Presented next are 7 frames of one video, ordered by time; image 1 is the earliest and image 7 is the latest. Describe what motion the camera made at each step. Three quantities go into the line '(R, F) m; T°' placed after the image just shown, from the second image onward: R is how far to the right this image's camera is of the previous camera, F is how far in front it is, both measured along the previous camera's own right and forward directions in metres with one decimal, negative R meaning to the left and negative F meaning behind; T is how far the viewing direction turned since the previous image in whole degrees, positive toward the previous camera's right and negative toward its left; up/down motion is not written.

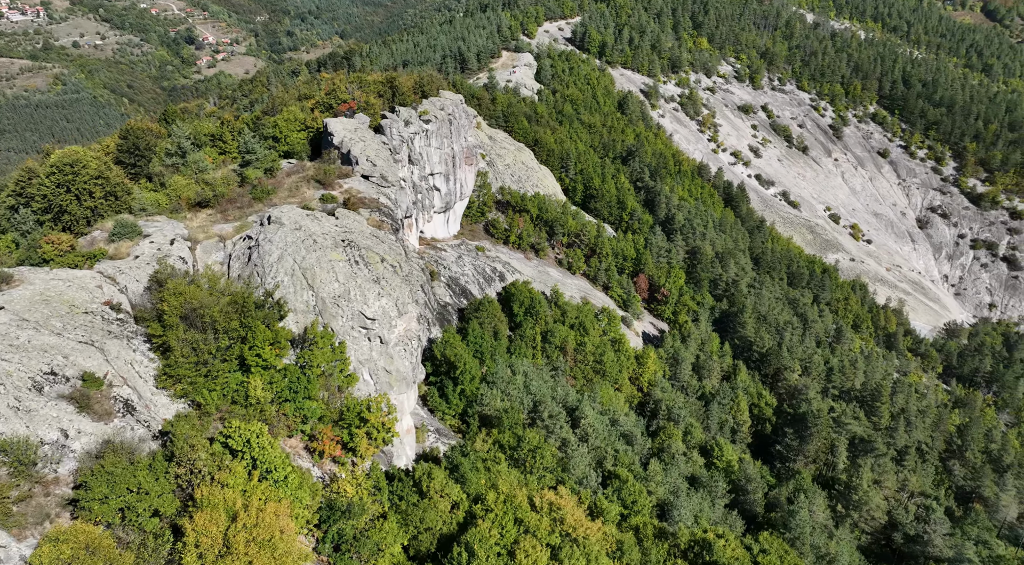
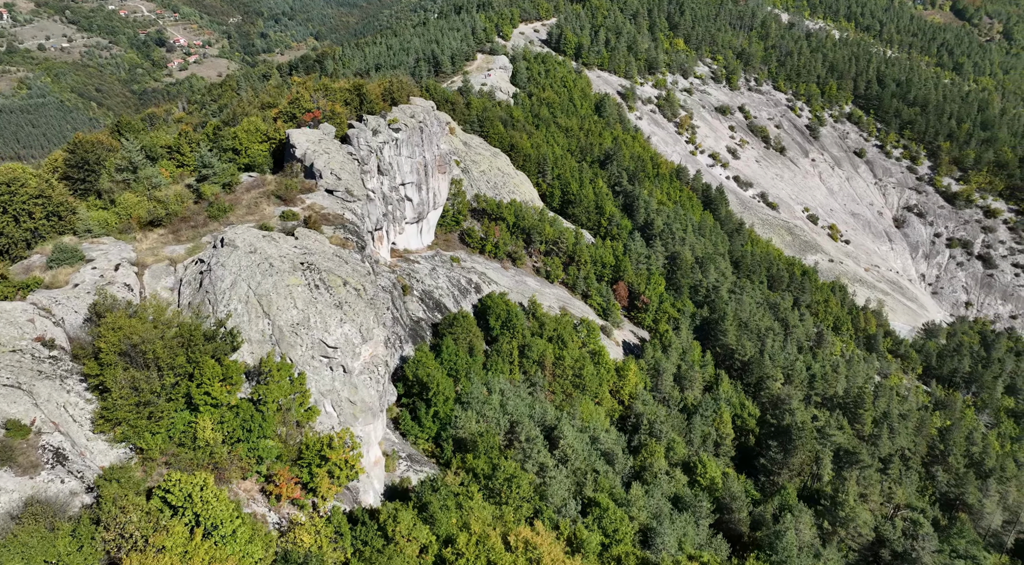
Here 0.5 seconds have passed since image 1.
(+0.5, +2.6) m; +1°
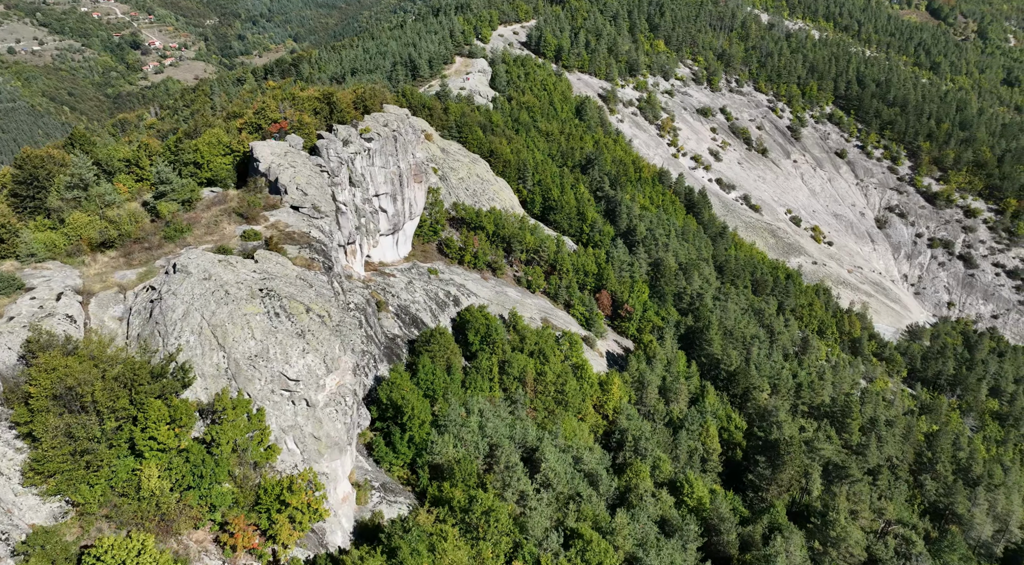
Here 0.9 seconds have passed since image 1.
(+0.4, +2.6) m; +1°
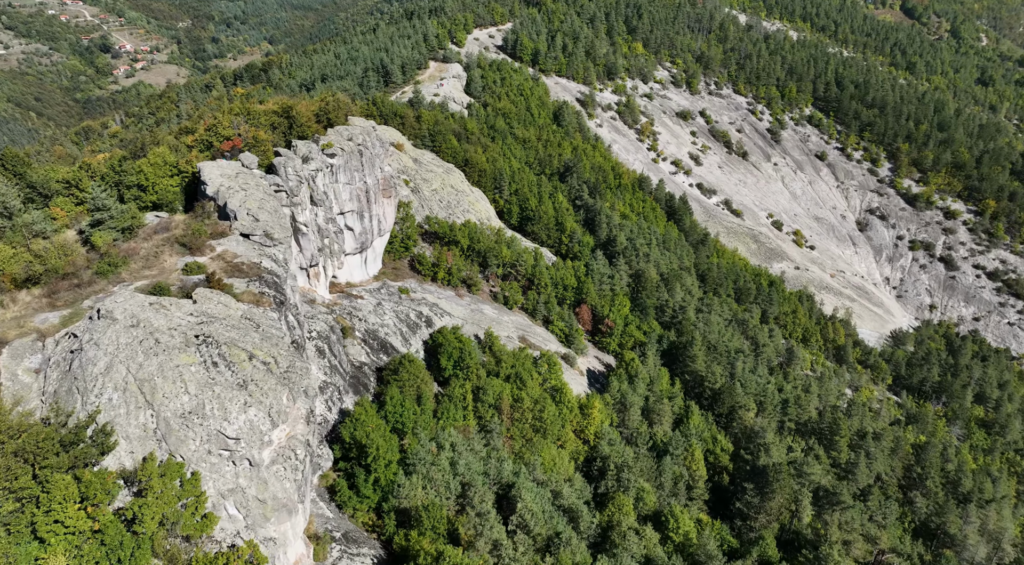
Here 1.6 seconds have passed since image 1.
(+0.7, +3.9) m; +1°
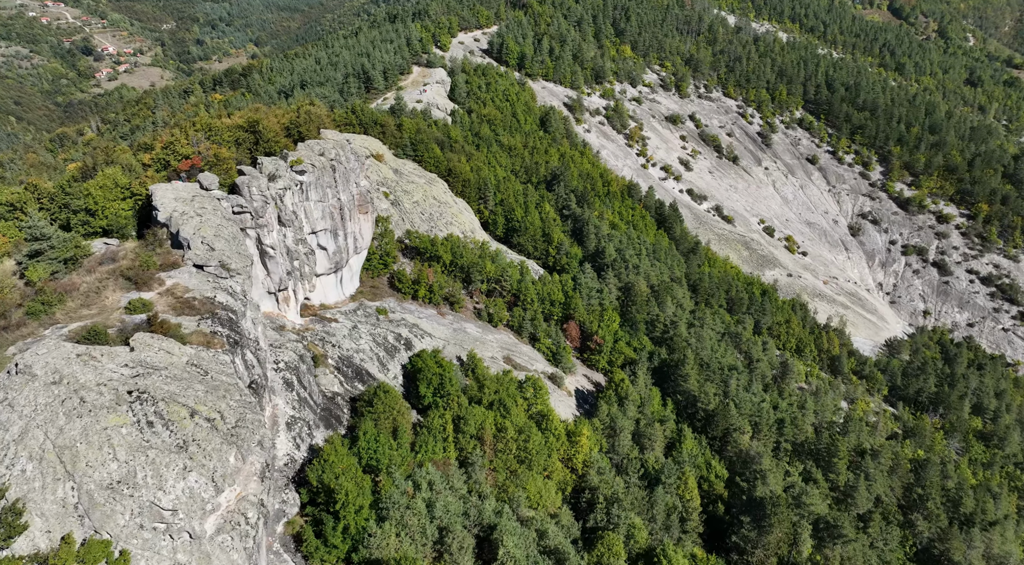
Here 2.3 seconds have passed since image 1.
(+0.7, +3.9) m; +1°
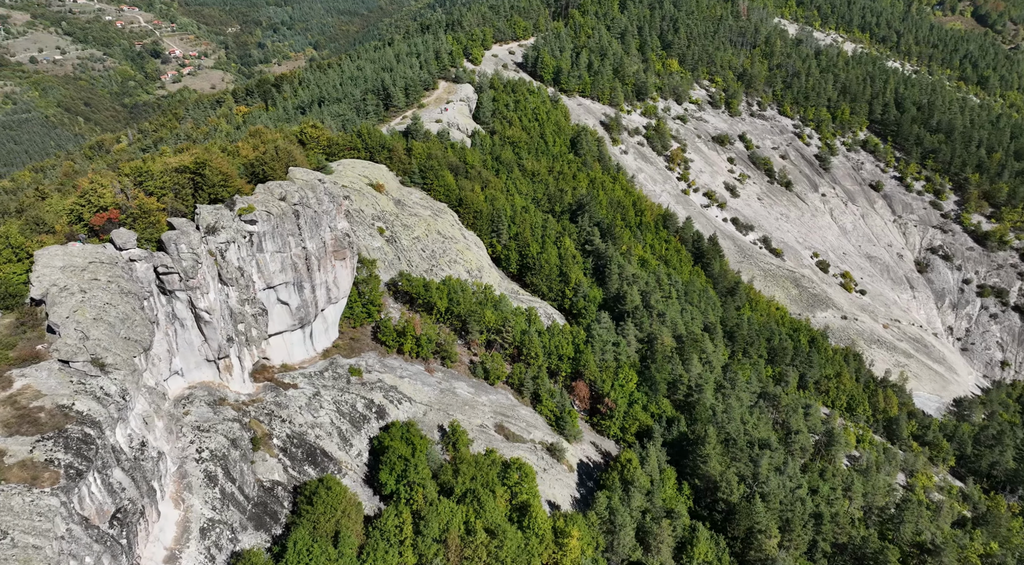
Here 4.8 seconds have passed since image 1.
(+5.5, +10.4) m; -4°
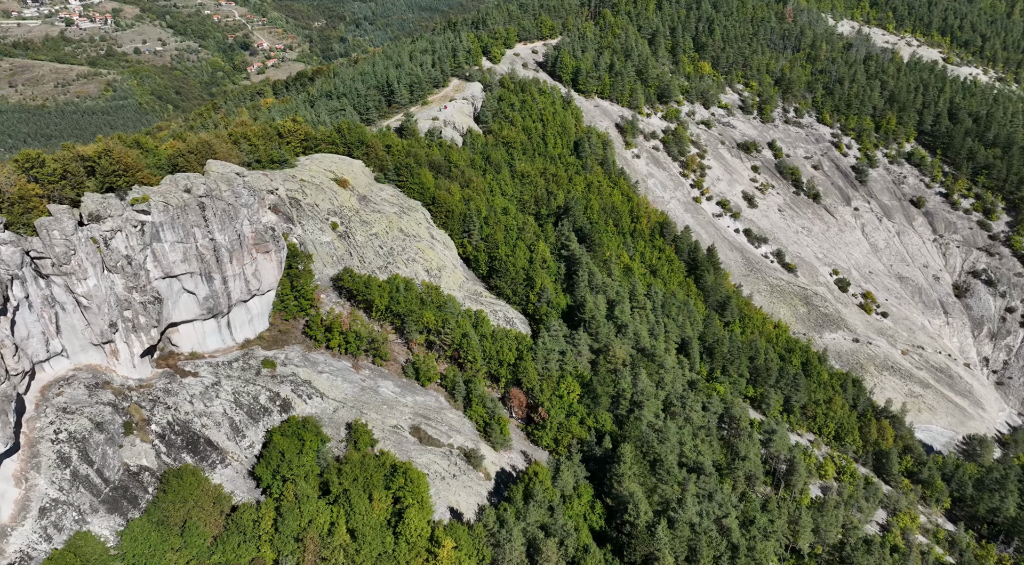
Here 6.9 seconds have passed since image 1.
(+14.3, +1.9) m; -6°
